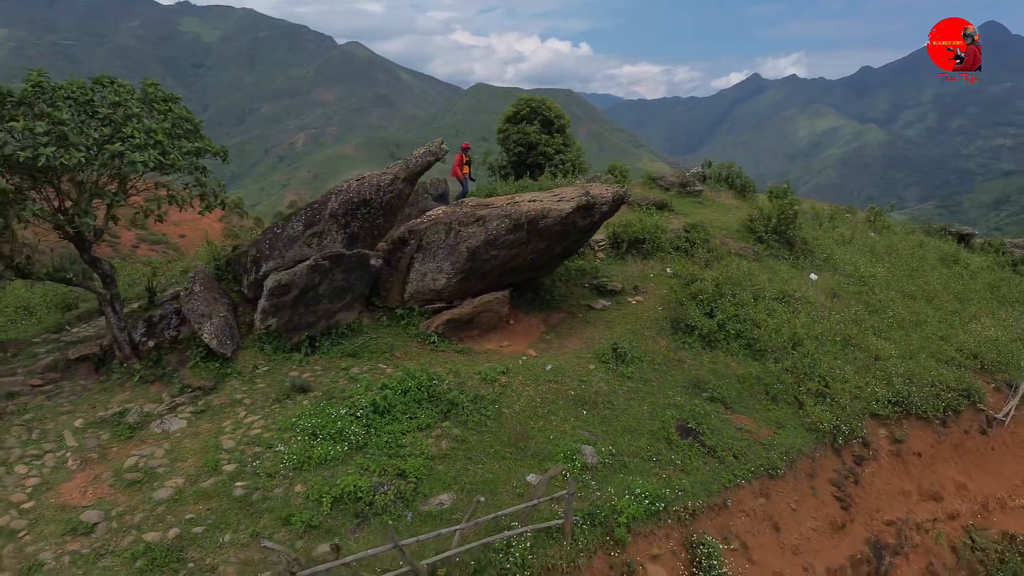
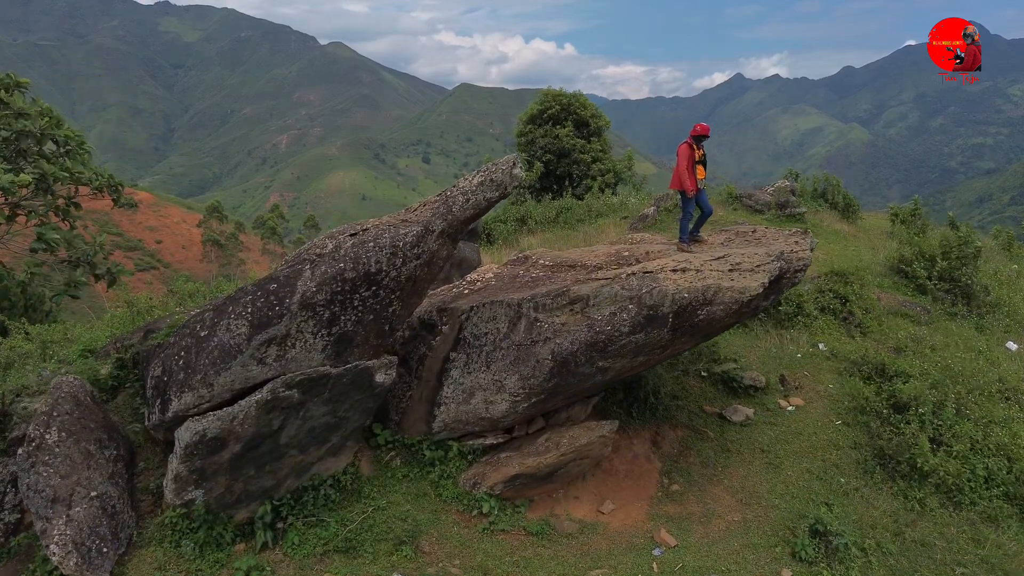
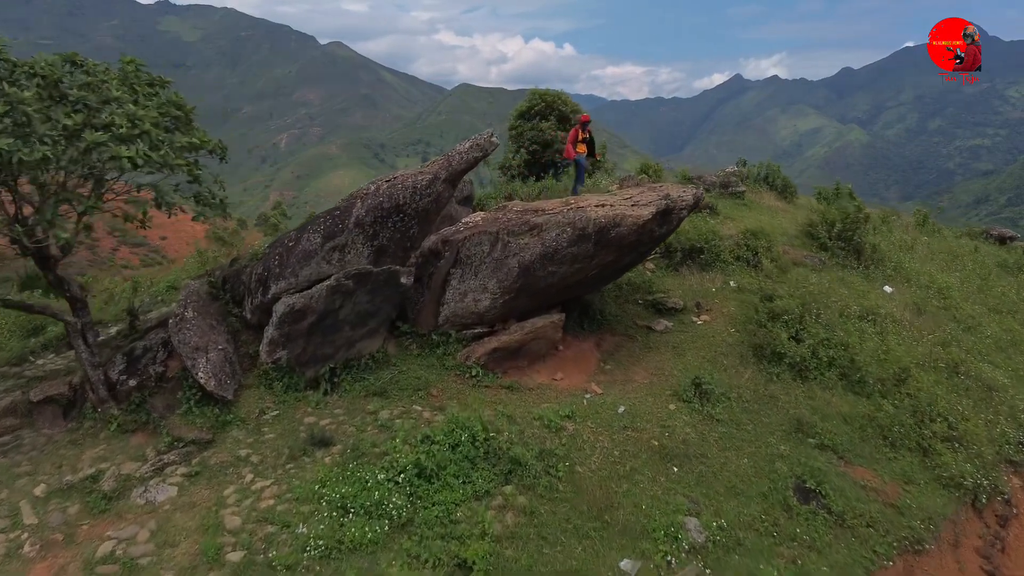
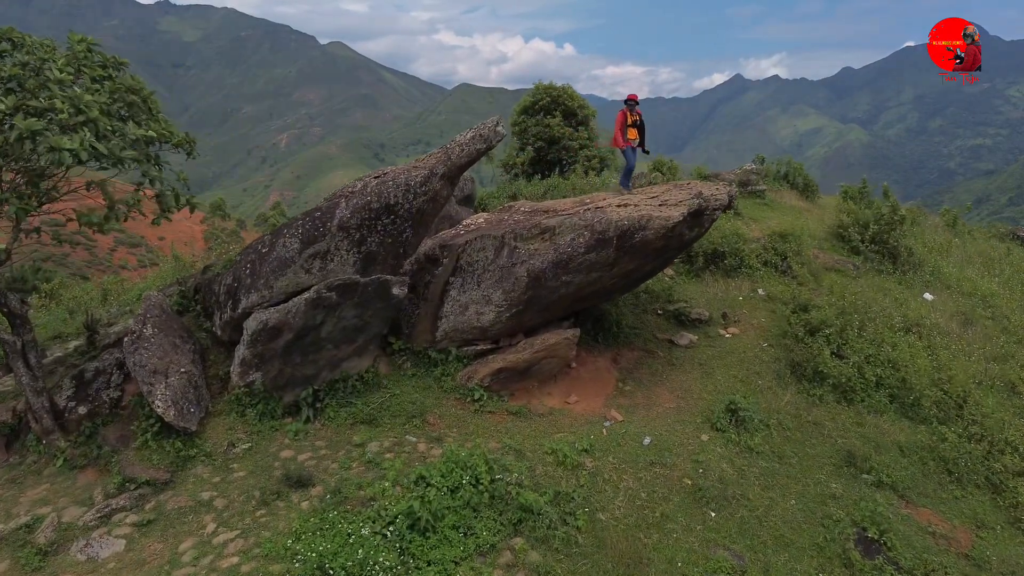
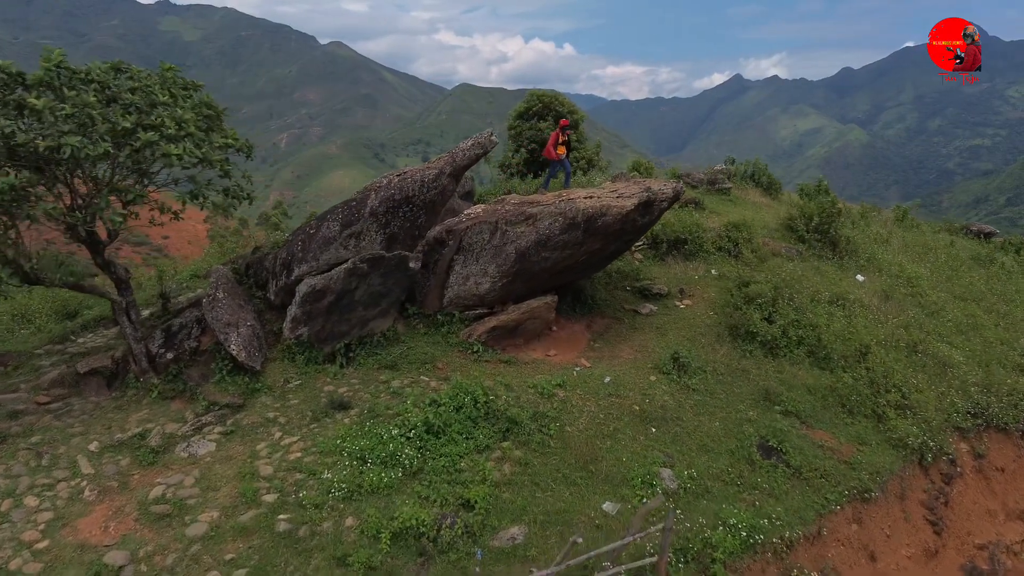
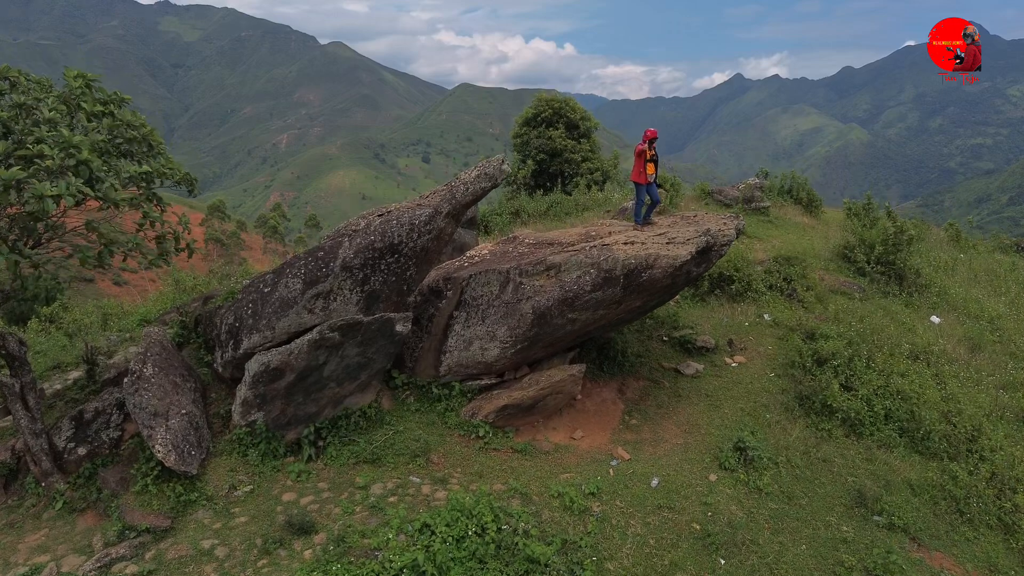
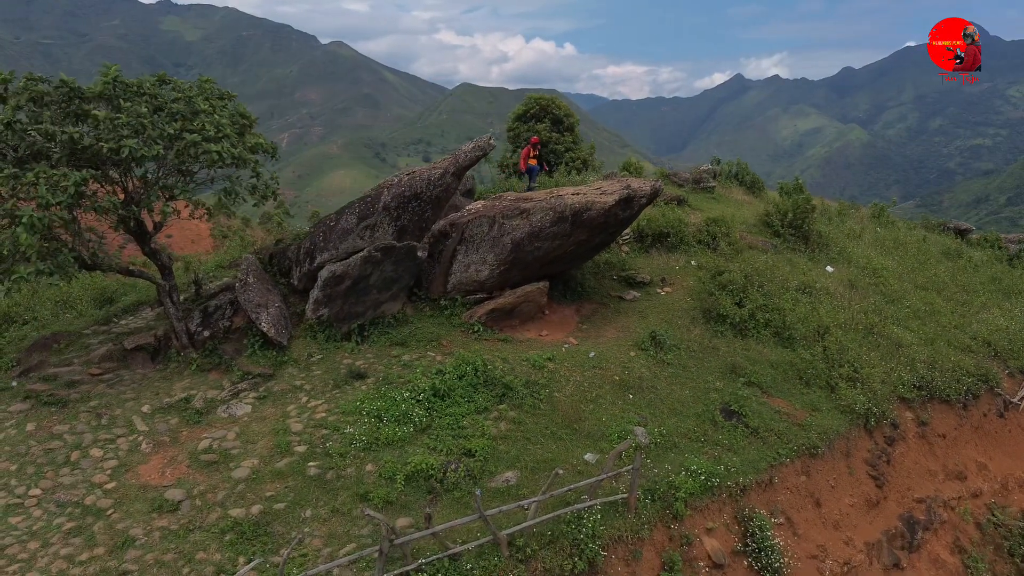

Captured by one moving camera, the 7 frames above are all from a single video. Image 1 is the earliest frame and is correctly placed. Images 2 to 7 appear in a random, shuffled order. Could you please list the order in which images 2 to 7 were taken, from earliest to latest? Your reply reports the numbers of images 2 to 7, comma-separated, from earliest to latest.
7, 5, 3, 4, 6, 2
